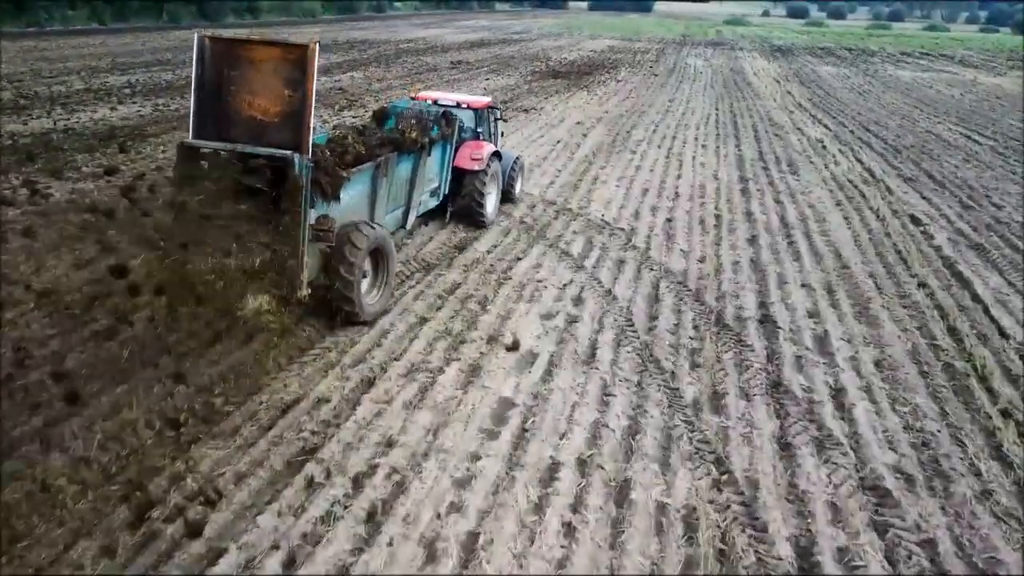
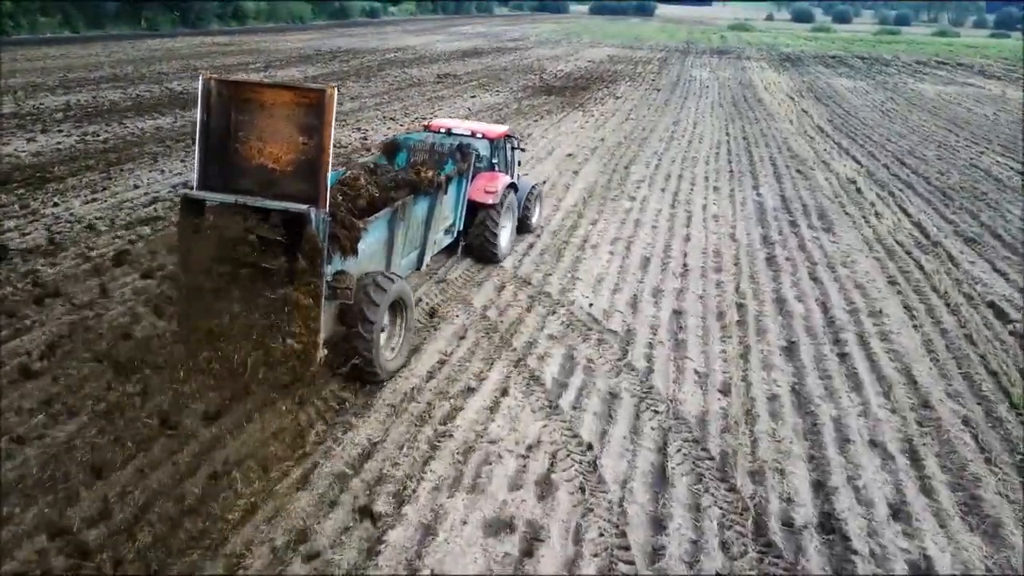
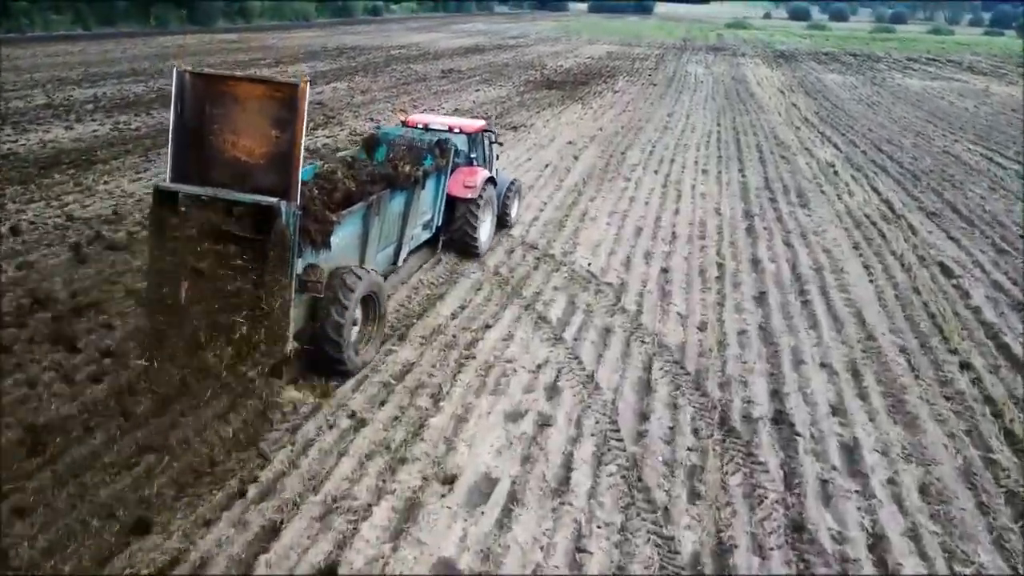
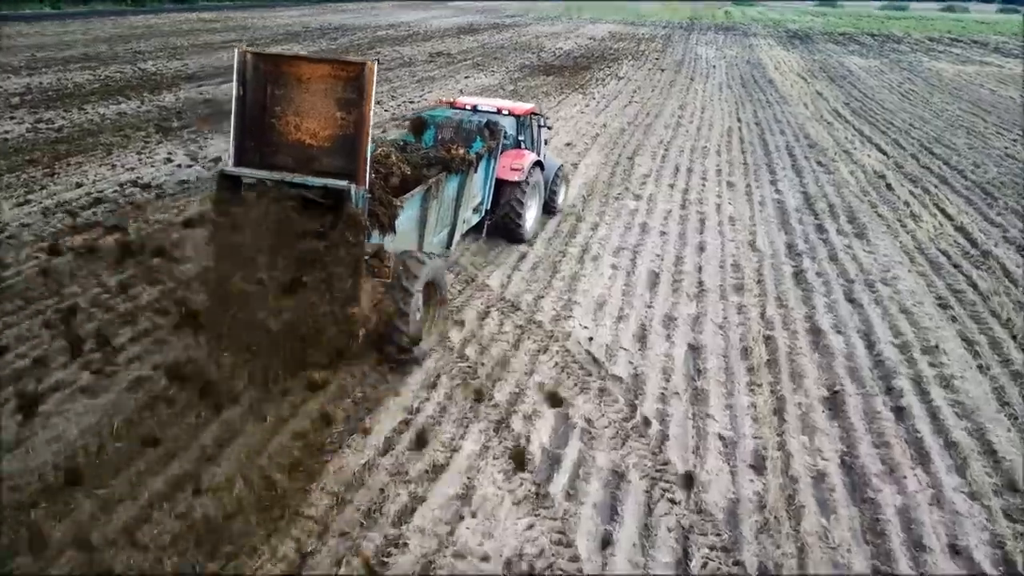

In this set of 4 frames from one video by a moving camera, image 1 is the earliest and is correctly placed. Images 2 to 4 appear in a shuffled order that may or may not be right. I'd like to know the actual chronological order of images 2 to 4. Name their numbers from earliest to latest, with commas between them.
3, 2, 4
